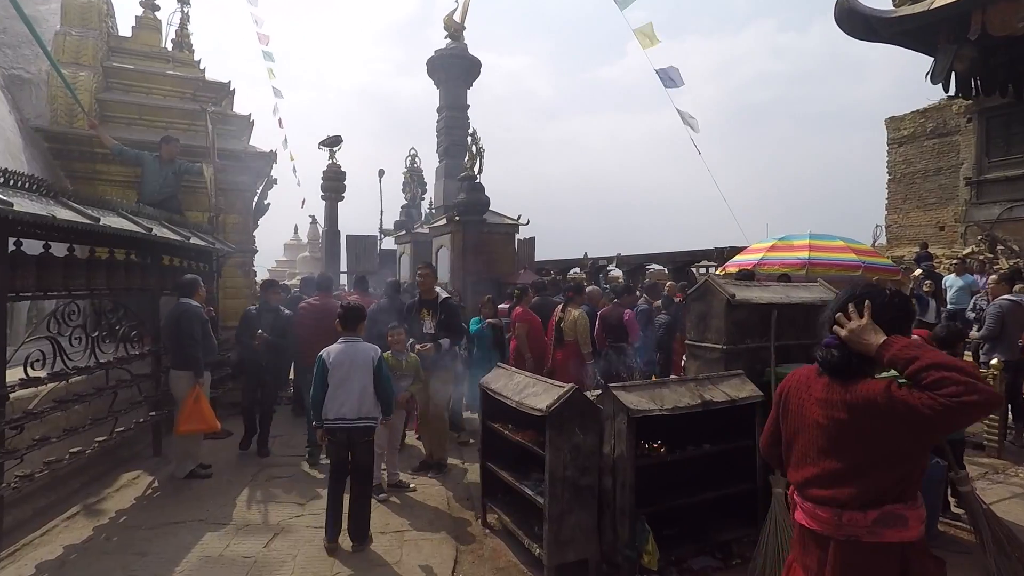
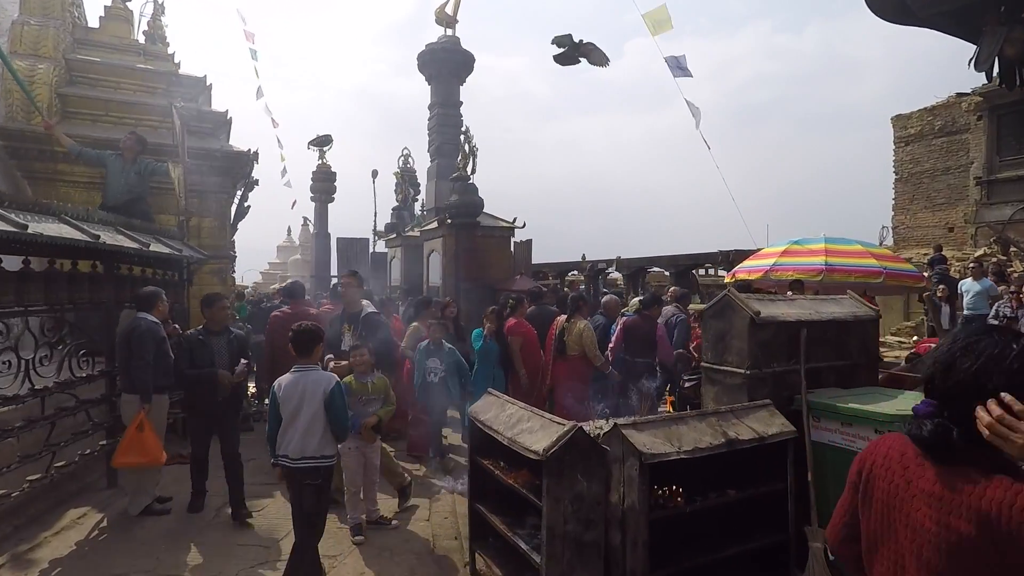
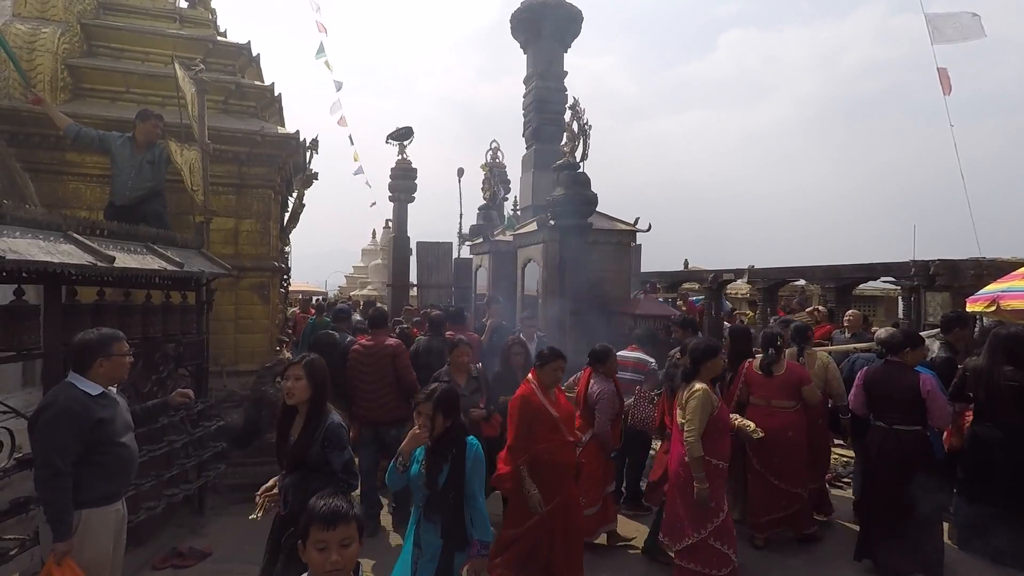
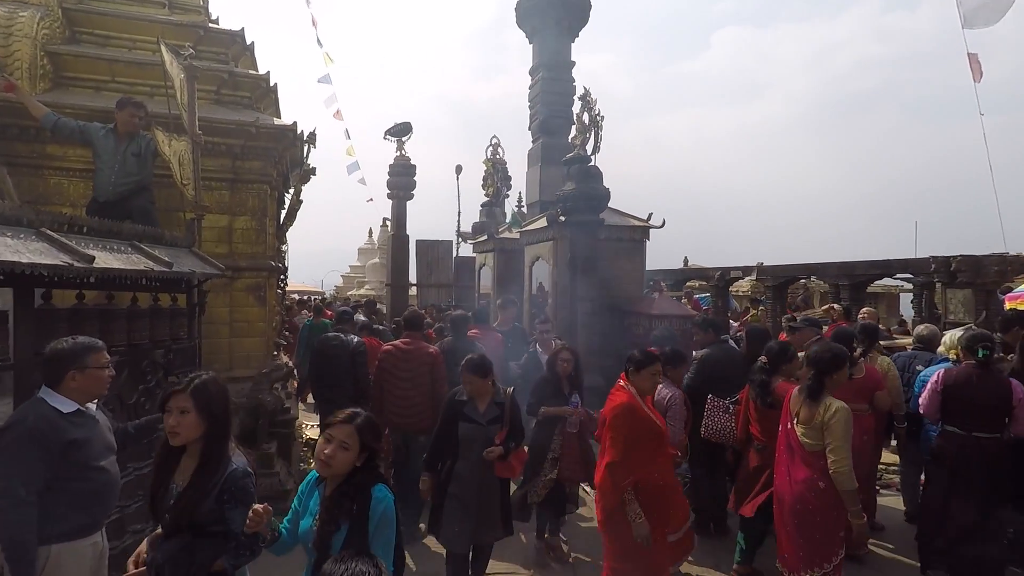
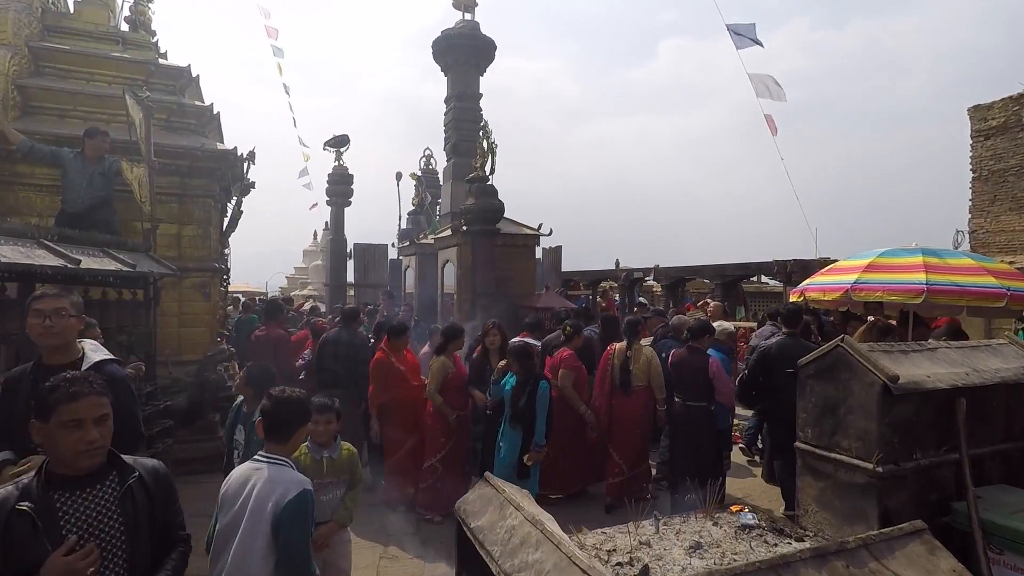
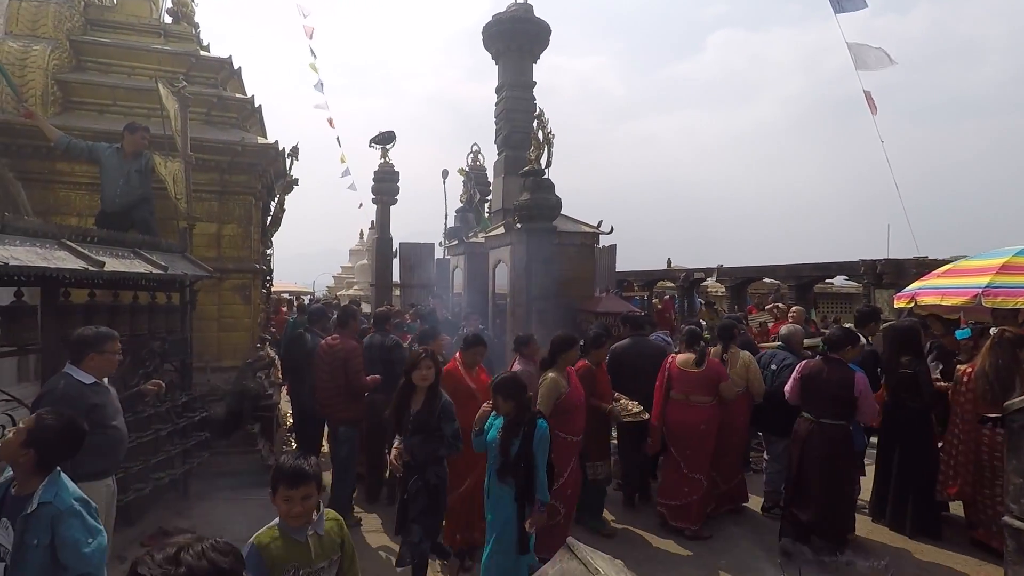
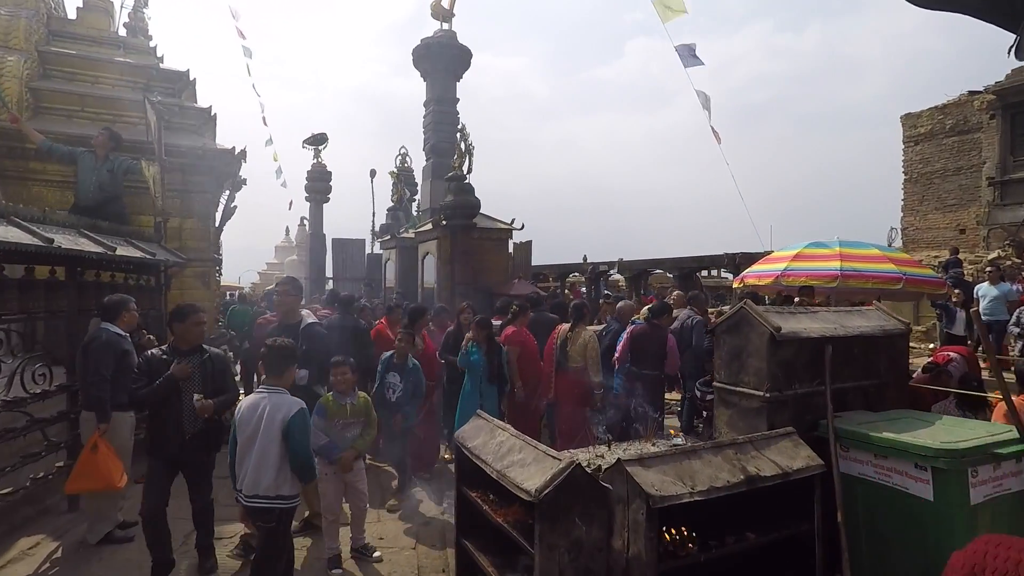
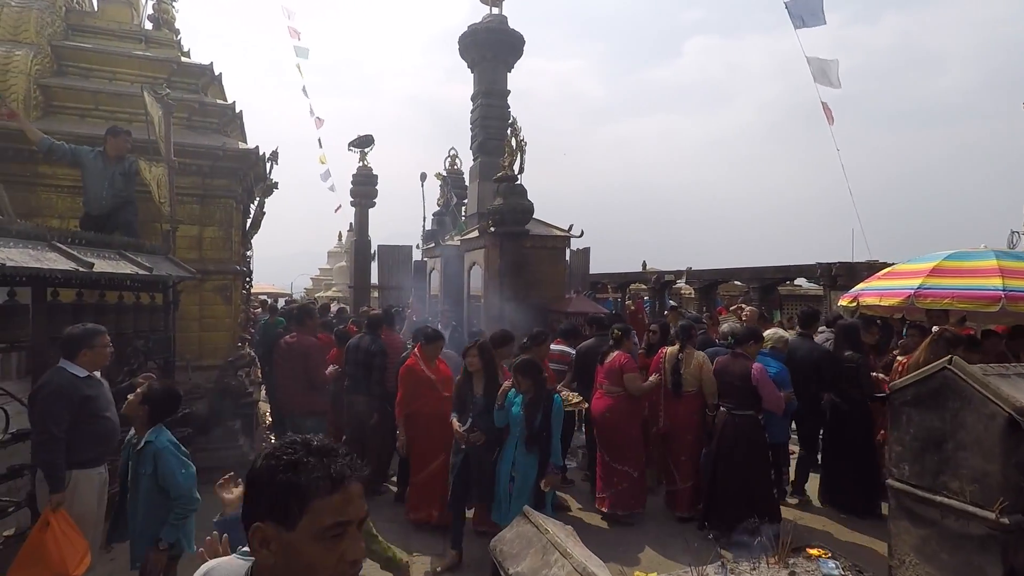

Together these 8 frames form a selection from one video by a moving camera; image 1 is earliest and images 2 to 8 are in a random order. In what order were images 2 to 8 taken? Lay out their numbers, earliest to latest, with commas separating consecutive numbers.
2, 7, 5, 8, 6, 3, 4
